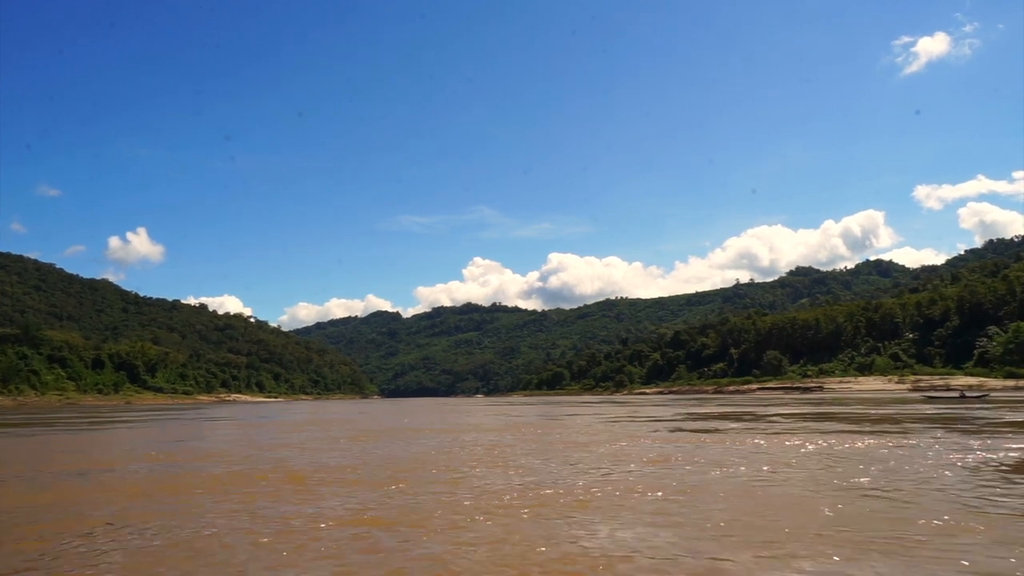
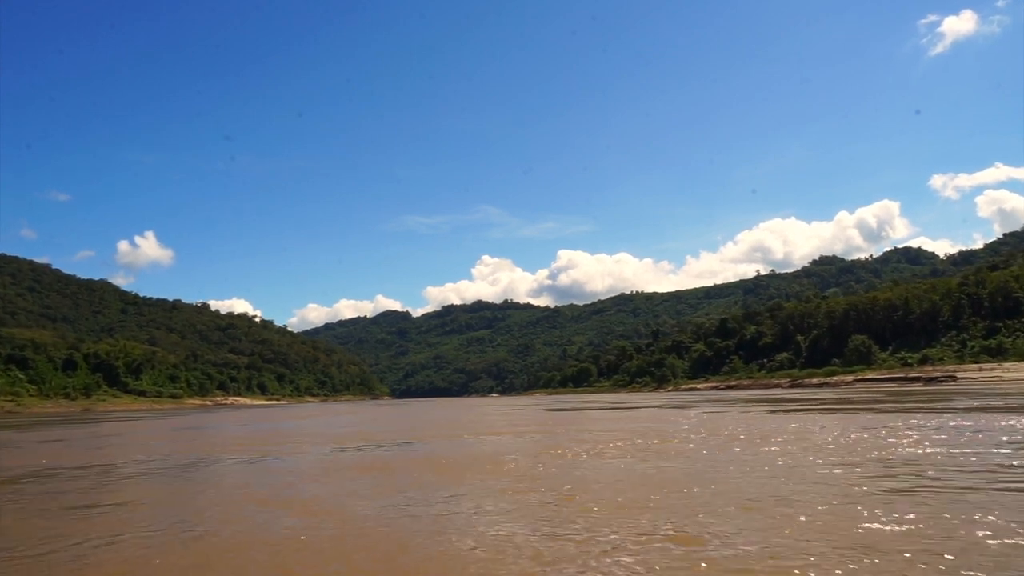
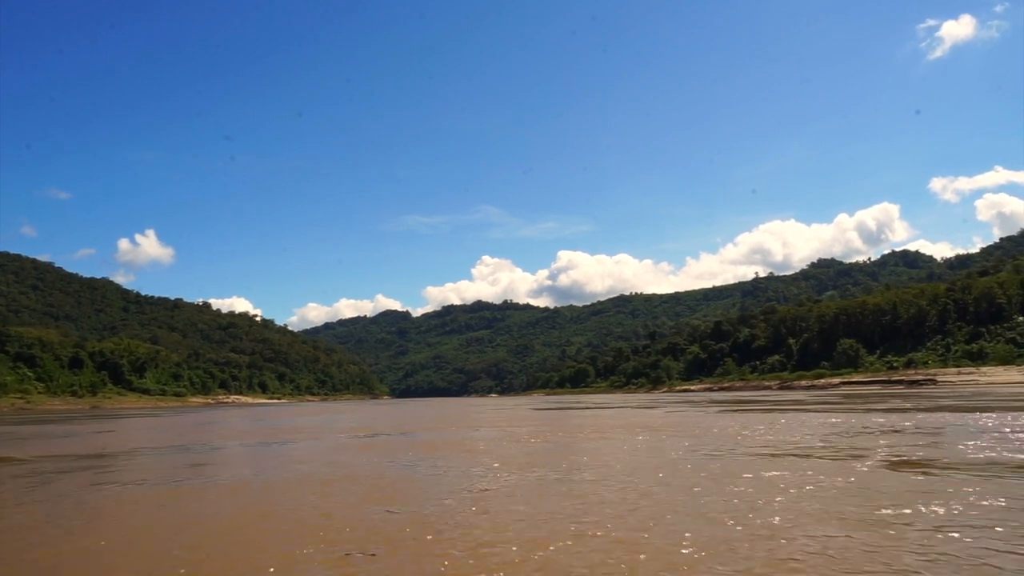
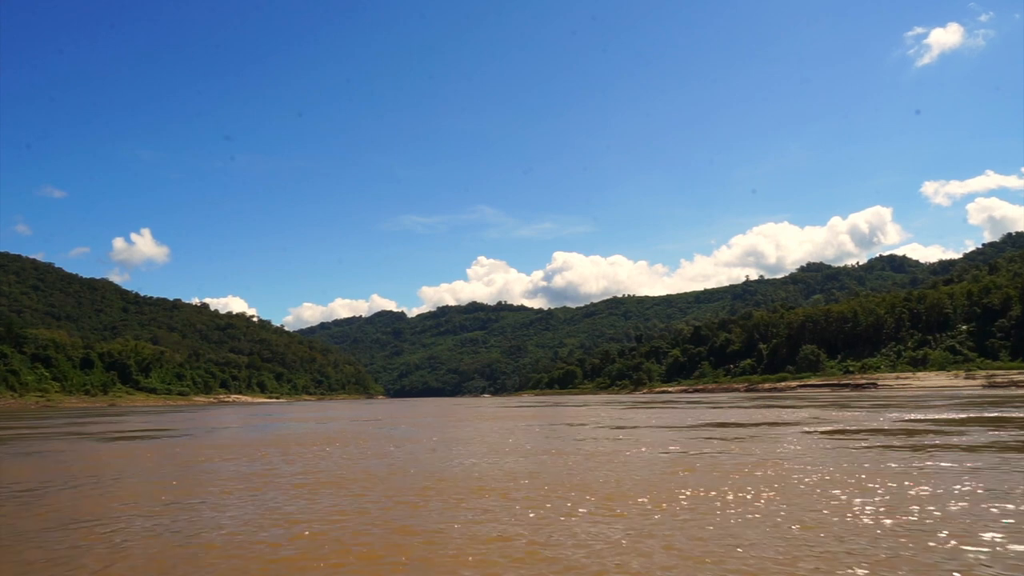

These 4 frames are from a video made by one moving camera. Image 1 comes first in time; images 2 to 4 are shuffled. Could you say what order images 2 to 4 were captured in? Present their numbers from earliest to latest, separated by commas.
4, 3, 2
